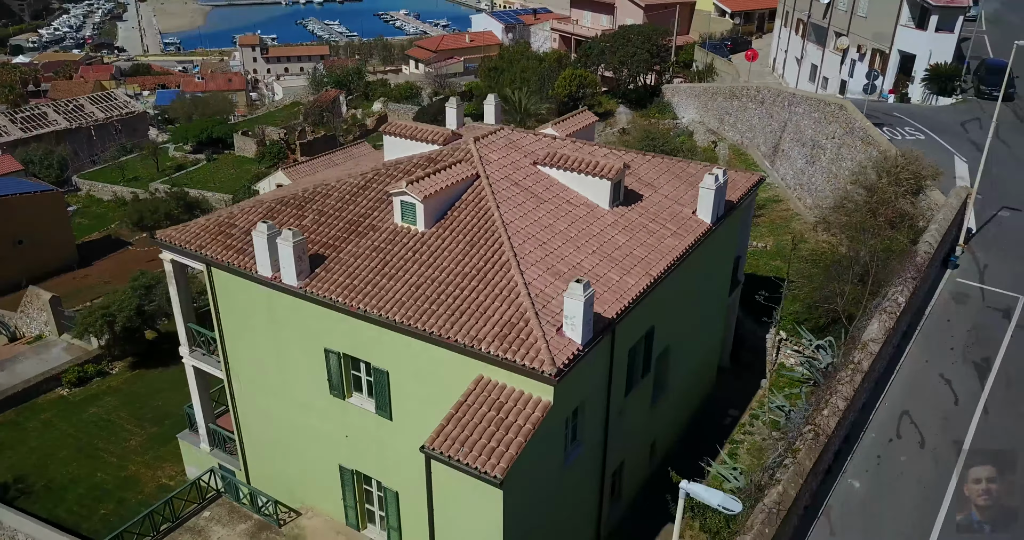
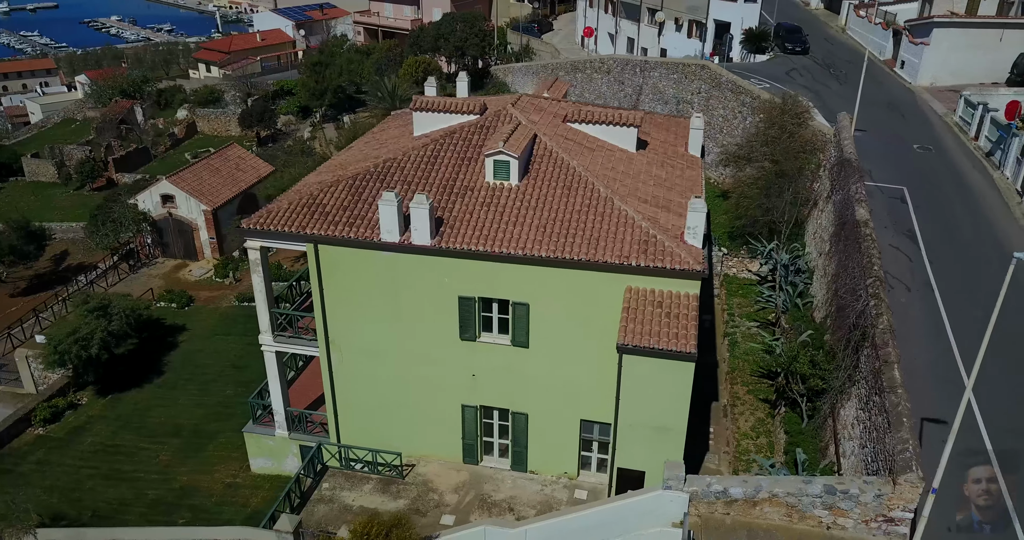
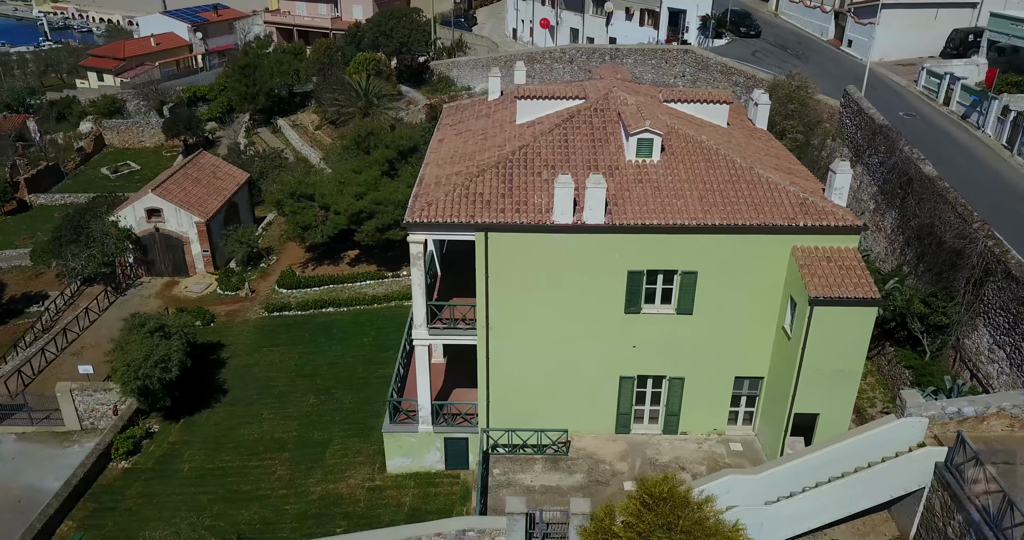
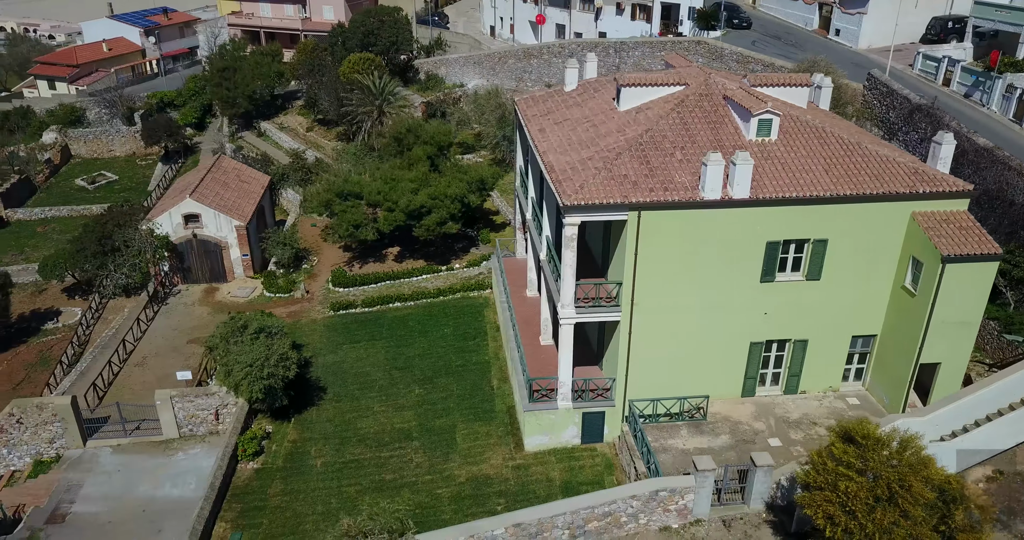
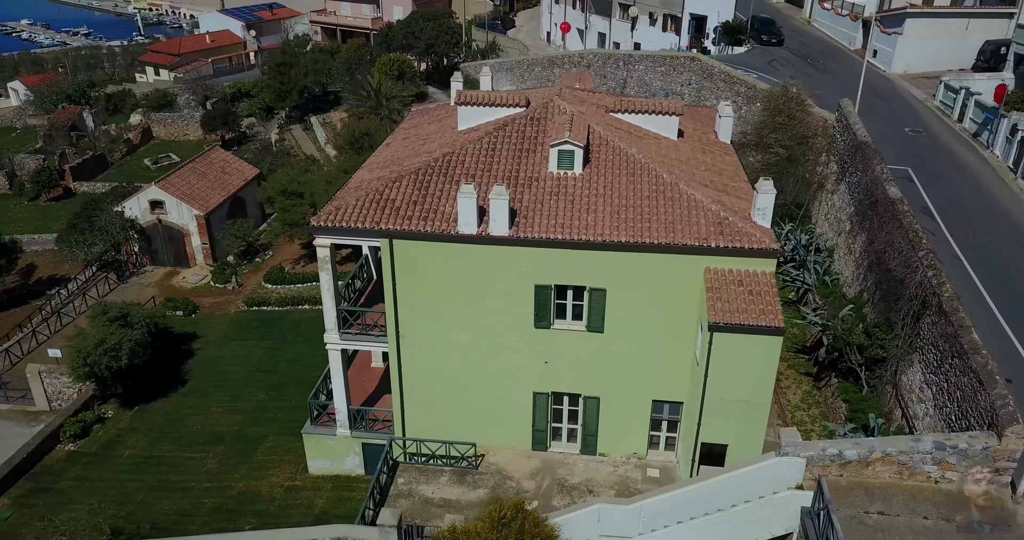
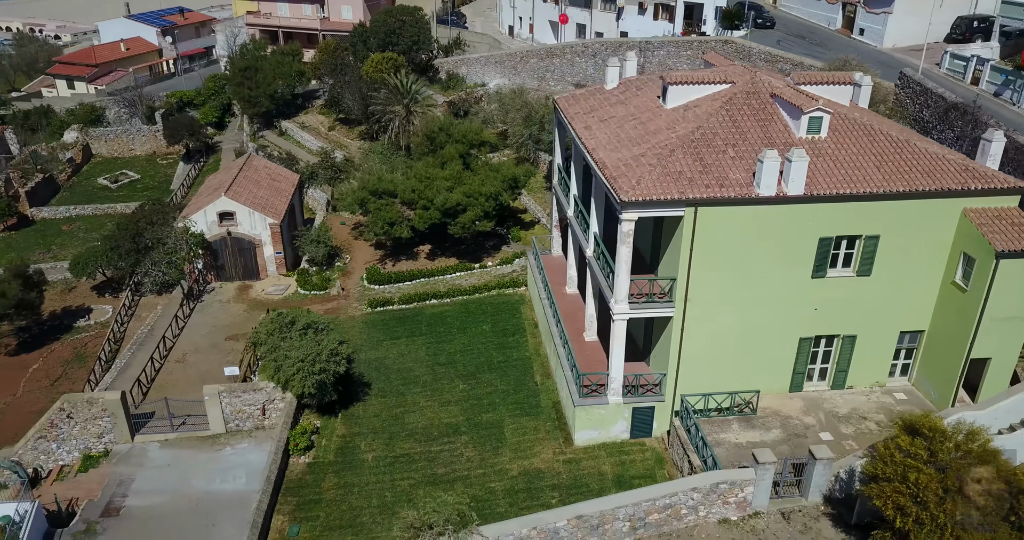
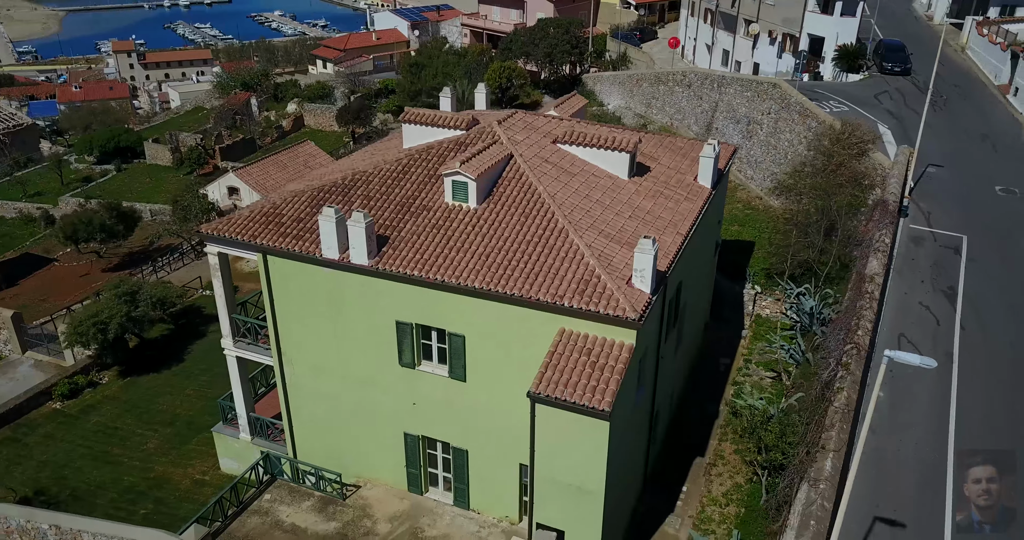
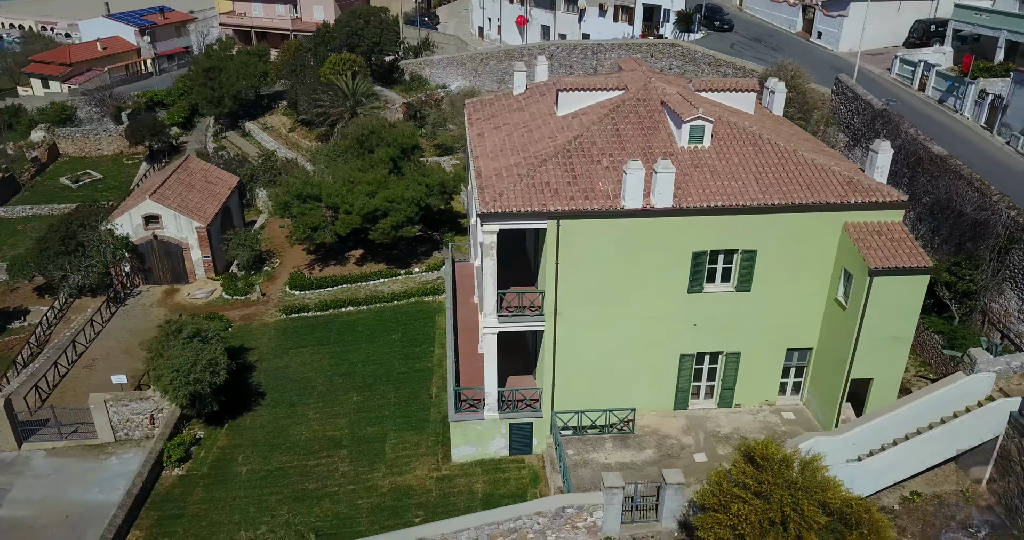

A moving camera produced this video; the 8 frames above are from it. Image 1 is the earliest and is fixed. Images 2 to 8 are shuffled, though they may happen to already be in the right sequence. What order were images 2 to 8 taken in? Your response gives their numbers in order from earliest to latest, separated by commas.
7, 2, 5, 3, 8, 4, 6
